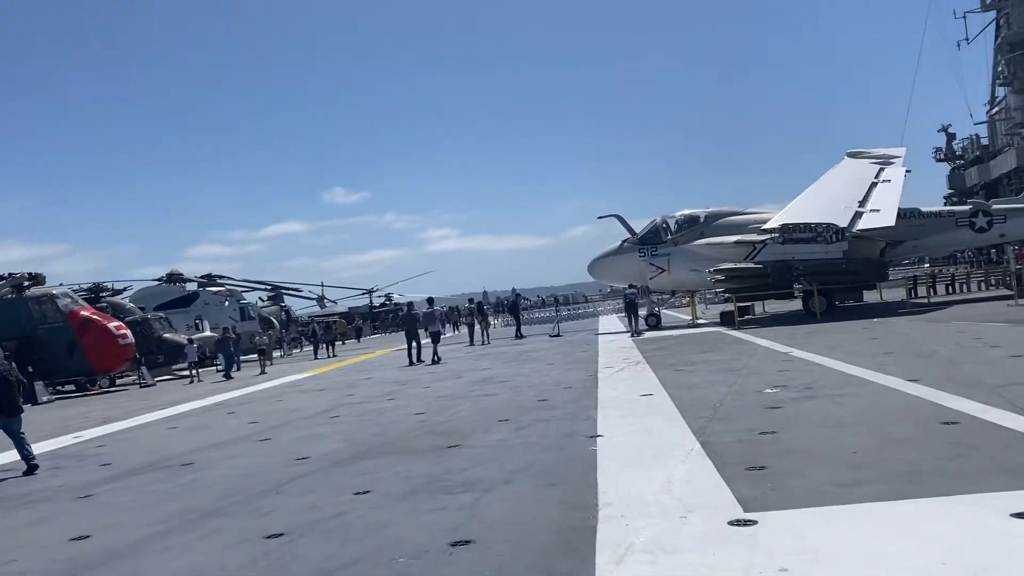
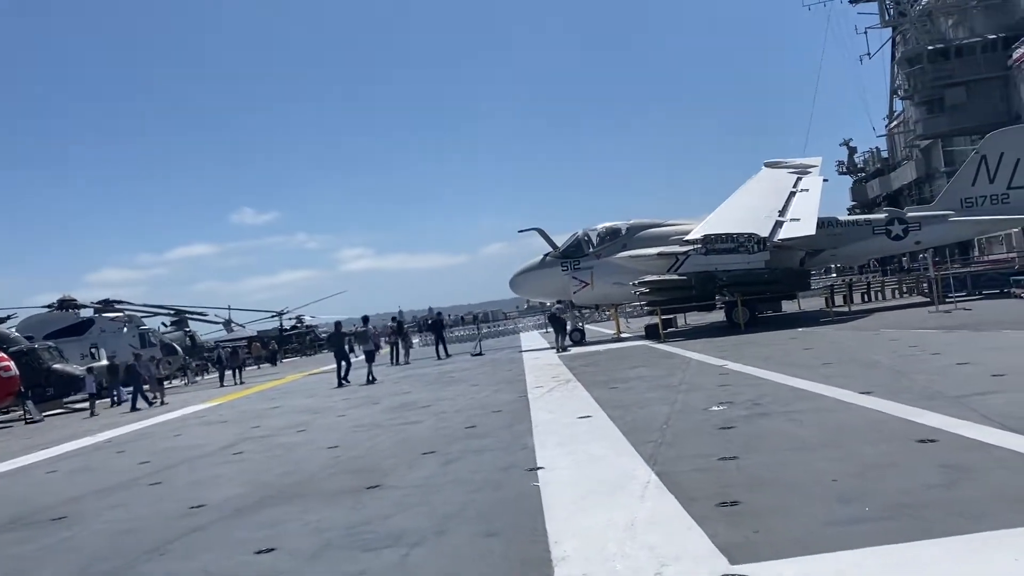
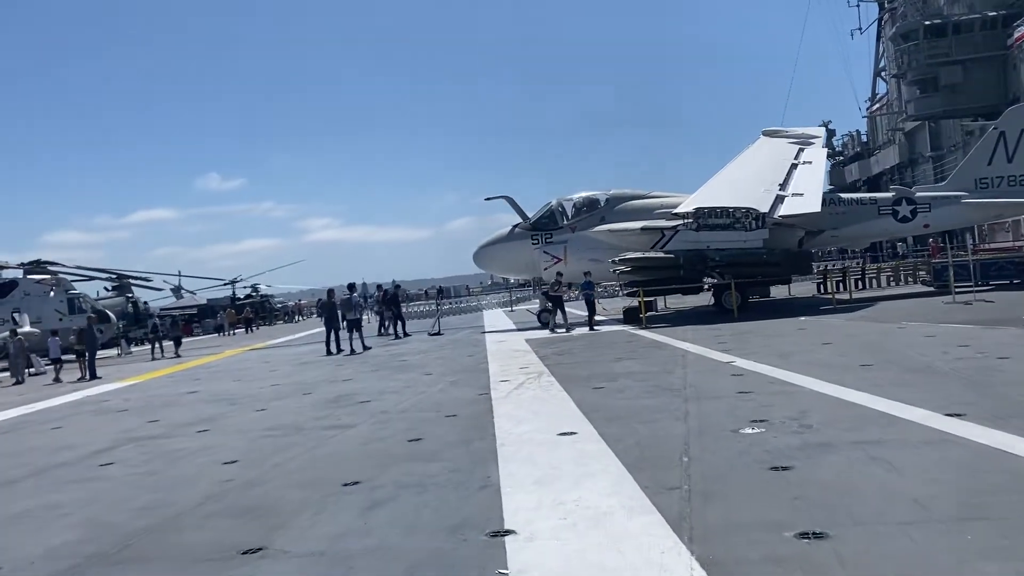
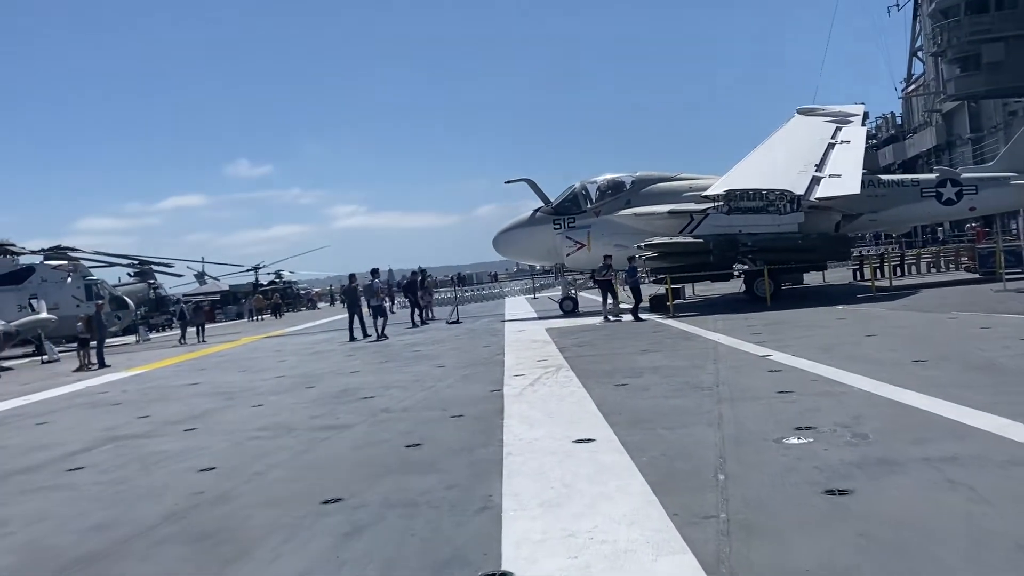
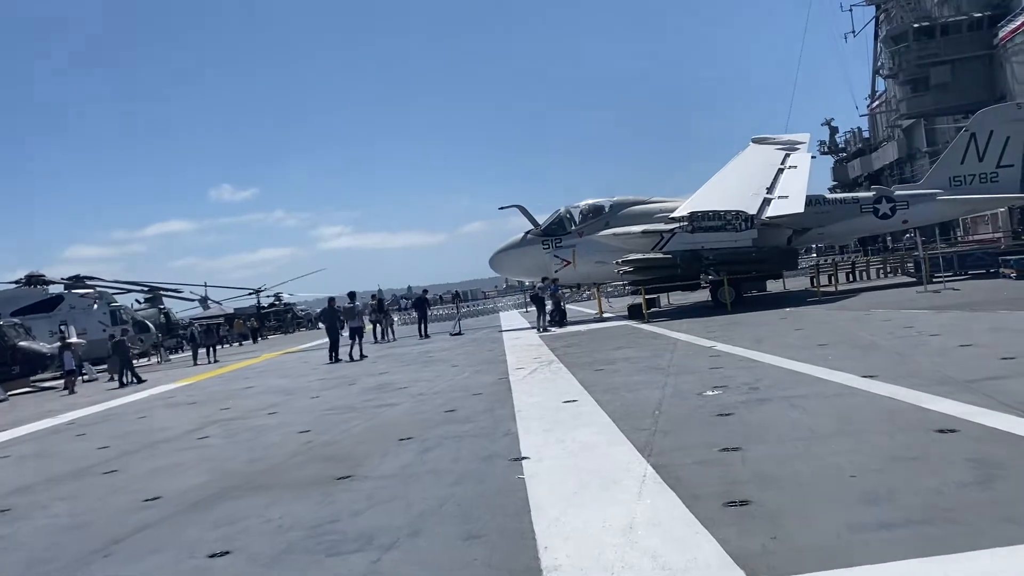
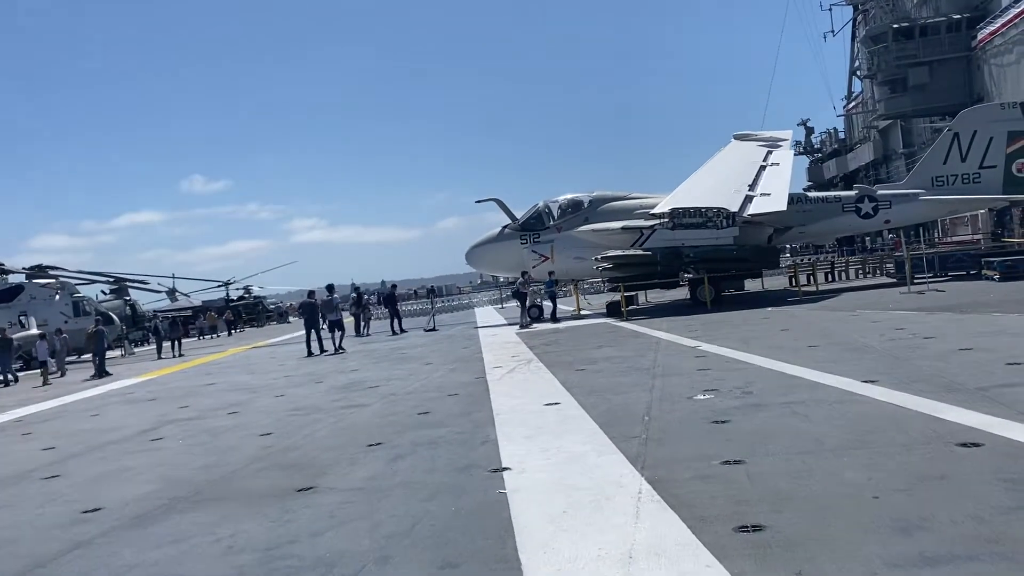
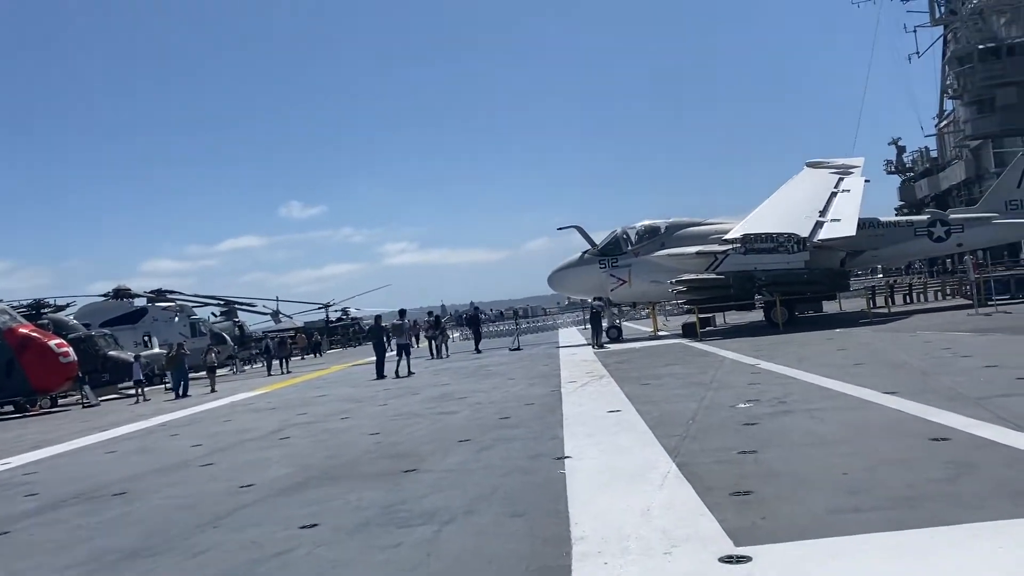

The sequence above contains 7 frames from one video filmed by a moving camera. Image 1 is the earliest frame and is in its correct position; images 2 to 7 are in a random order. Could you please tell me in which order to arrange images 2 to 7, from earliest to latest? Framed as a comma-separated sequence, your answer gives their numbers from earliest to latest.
7, 2, 5, 6, 3, 4
